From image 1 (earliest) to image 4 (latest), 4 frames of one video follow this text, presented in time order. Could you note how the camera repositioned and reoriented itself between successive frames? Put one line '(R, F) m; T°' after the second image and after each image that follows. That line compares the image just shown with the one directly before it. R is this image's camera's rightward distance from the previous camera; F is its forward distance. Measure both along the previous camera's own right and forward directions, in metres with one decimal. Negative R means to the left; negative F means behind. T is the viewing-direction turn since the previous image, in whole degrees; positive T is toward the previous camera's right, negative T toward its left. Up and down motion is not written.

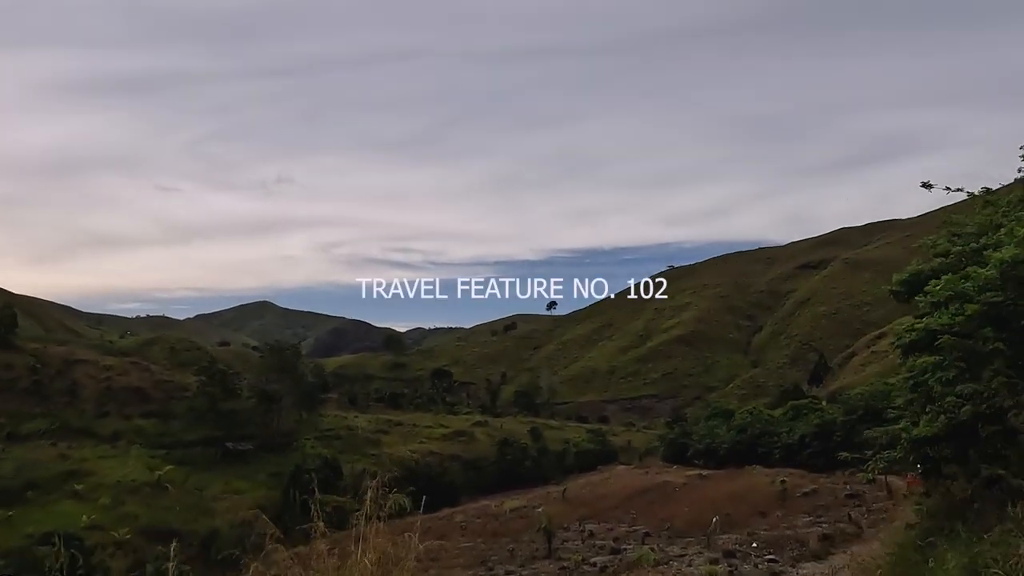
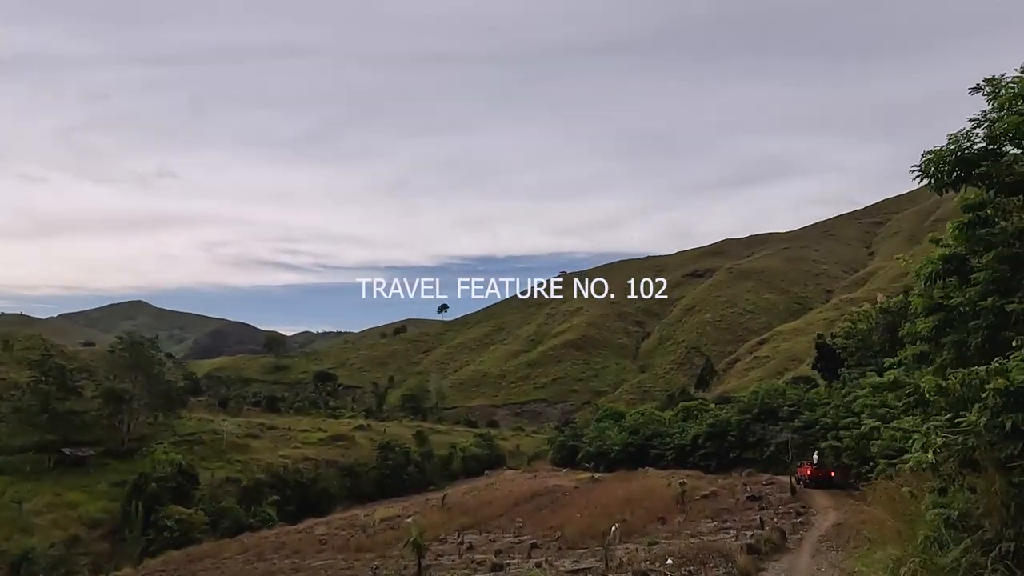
(+0.7, +4.0) m; +8°
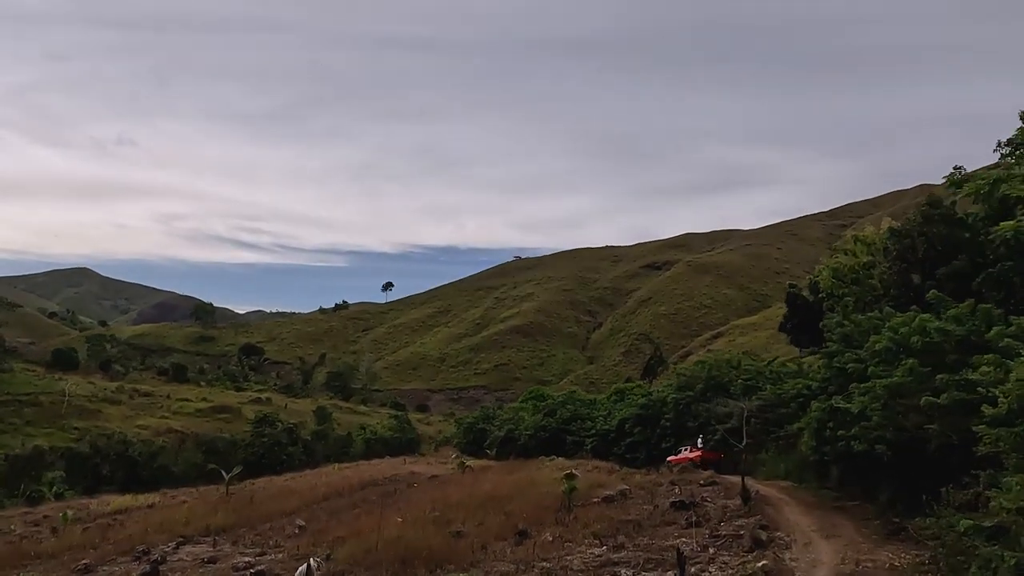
(+3.9, +11.6) m; +3°
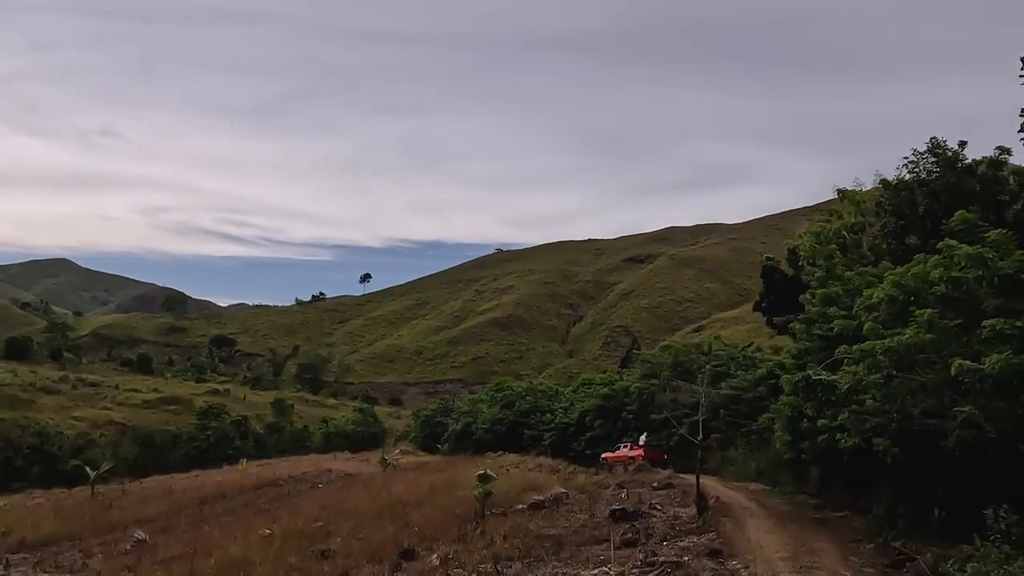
(+1.6, +3.8) m; +1°
